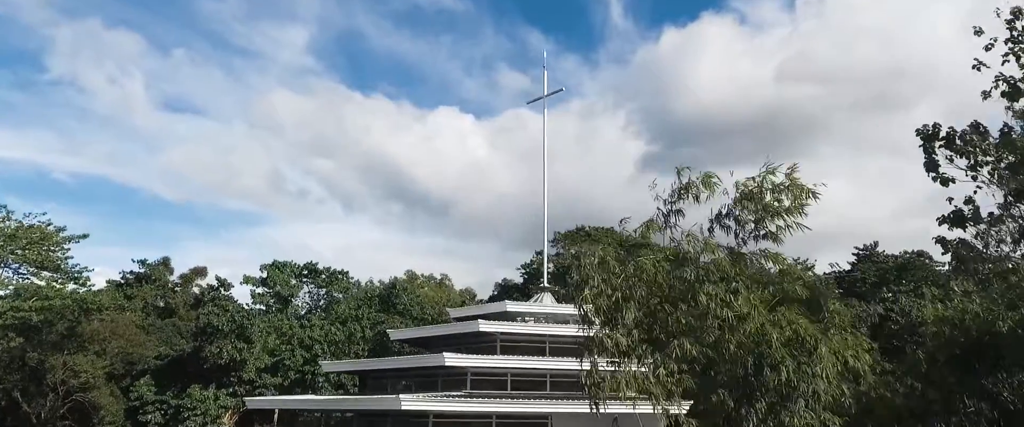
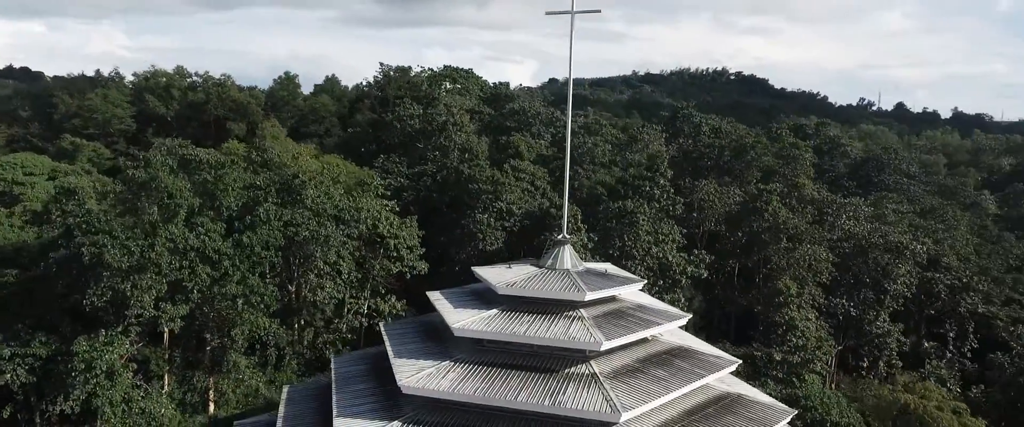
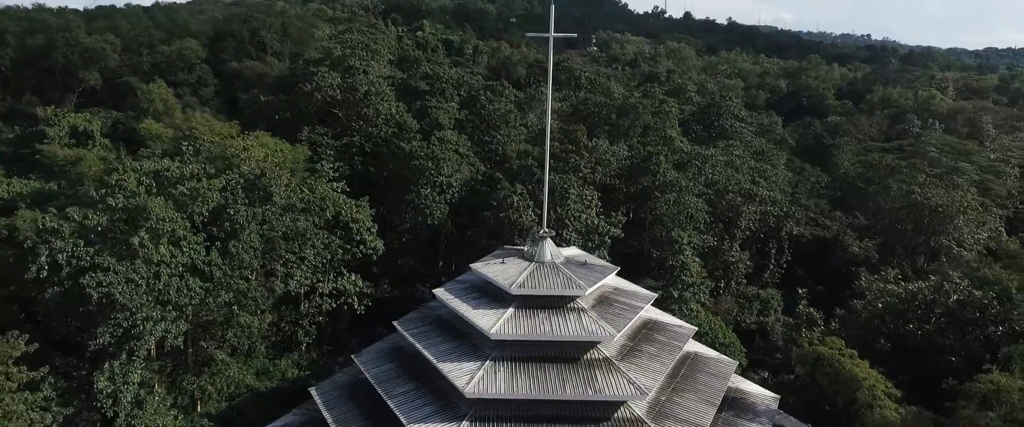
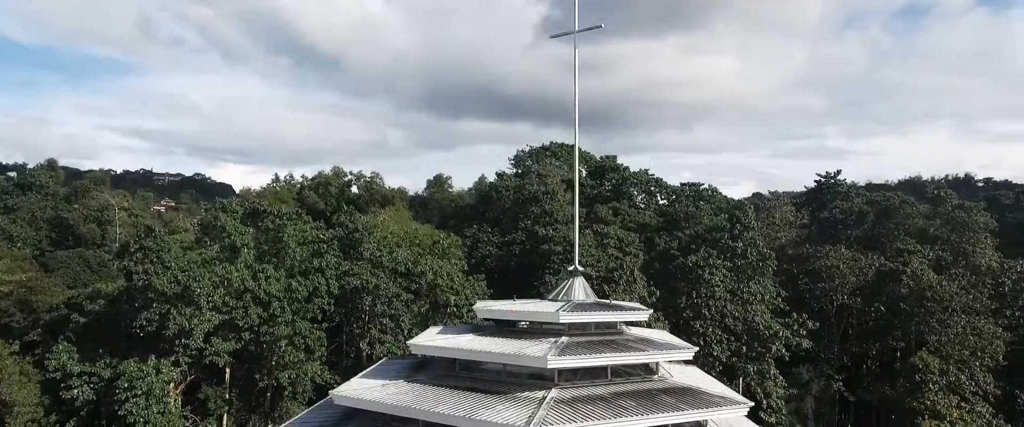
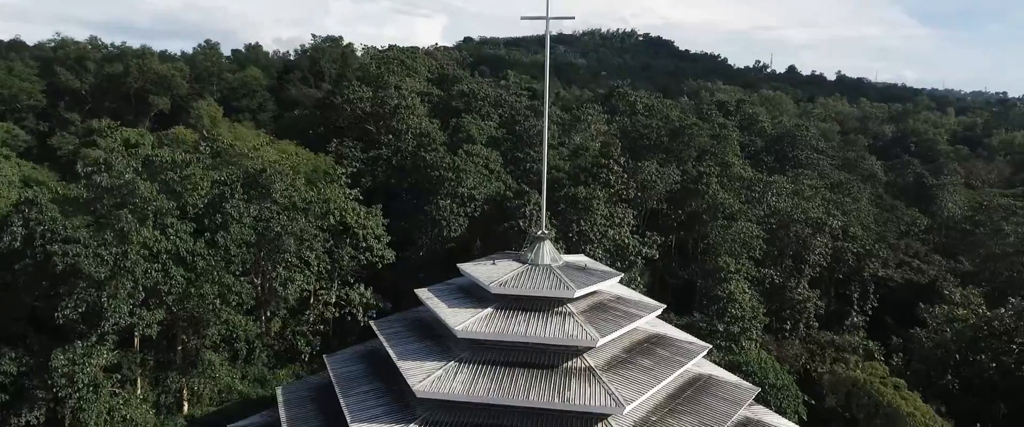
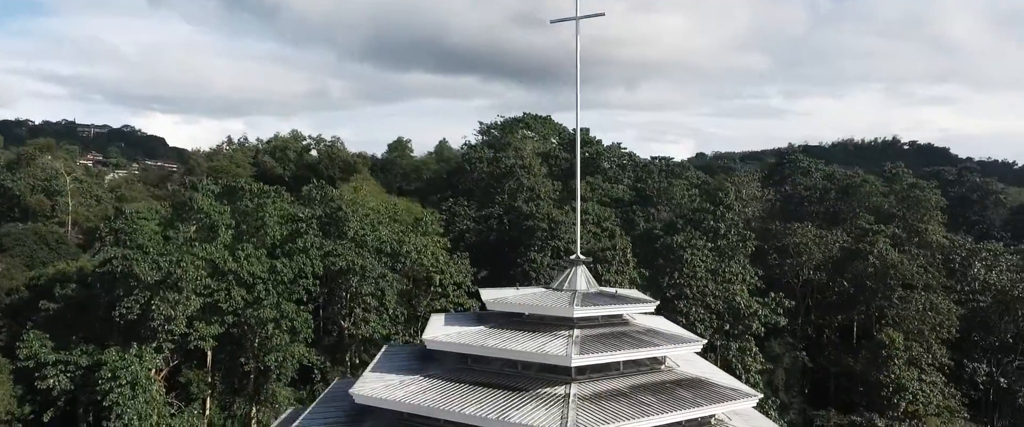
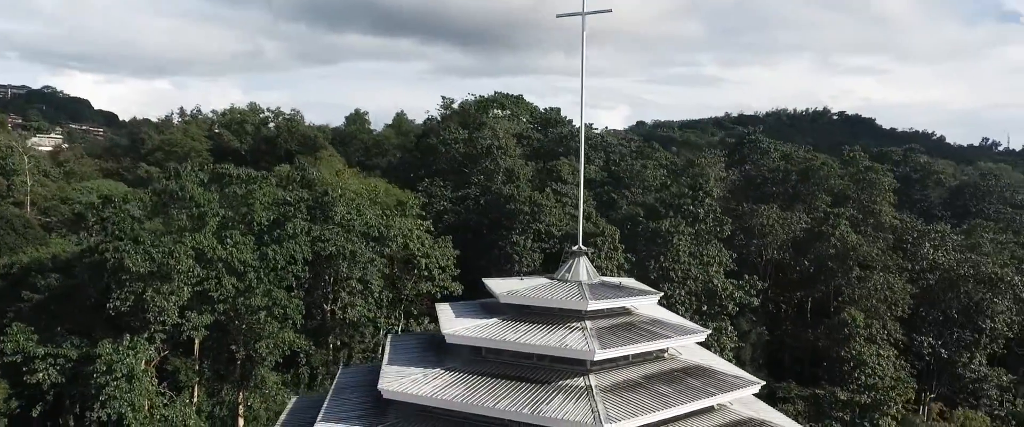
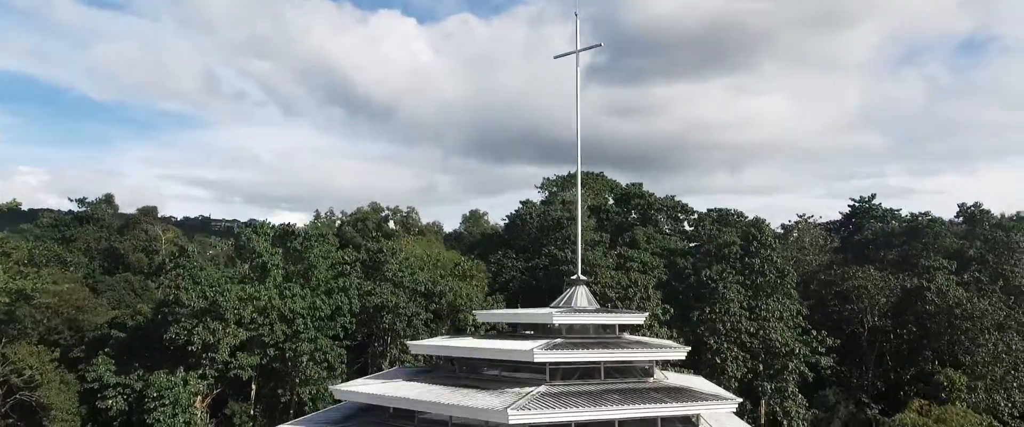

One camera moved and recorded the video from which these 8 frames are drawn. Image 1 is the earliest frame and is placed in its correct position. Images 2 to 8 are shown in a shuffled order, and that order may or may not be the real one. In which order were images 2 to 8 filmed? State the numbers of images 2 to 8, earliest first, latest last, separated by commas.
8, 4, 6, 7, 2, 5, 3
